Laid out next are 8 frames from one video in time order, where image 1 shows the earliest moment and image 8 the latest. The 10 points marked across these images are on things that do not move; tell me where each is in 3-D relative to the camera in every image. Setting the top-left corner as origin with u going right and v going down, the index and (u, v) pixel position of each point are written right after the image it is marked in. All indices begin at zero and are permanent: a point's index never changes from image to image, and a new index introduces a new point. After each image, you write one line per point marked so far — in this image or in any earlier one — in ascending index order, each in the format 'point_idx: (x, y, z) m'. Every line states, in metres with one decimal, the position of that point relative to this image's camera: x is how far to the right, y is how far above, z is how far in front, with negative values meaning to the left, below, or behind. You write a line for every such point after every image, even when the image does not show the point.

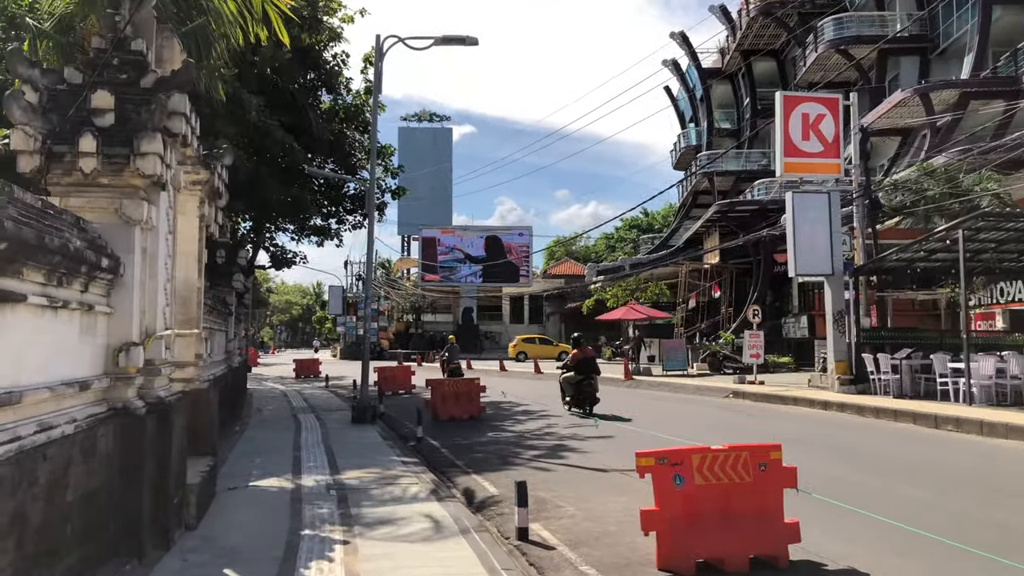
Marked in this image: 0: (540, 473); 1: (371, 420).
0: (+0.3, -2.1, +9.2) m
1: (-2.3, -2.2, +13.4) m
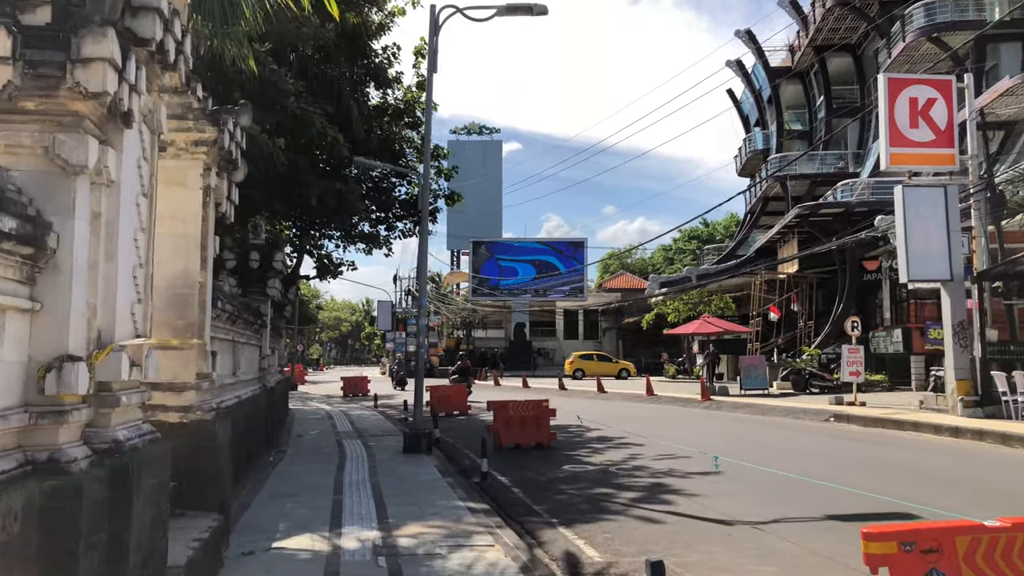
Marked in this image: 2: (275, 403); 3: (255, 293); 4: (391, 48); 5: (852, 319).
0: (+1.2, -2.1, +7.1) m
1: (-1.2, -2.3, +11.5) m
2: (-3.7, -1.8, +13.1) m
3: (-3.8, -0.1, +12.1) m
4: (-2.7, +5.4, +18.5) m
5: (+7.7, -0.7, +18.6) m
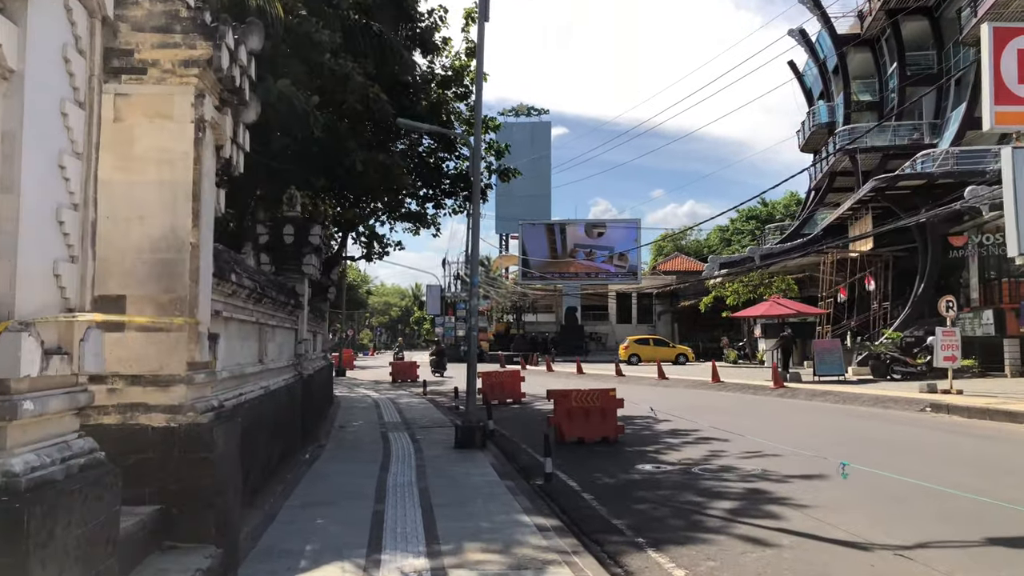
0: (+1.7, -1.8, +5.8) m
1: (-0.4, -2.0, +10.3) m
2: (-2.9, -1.5, +11.9) m
3: (-2.9, +0.2, +10.9) m
4: (-1.6, +5.8, +17.2) m
5: (+8.8, -0.2, +16.8) m
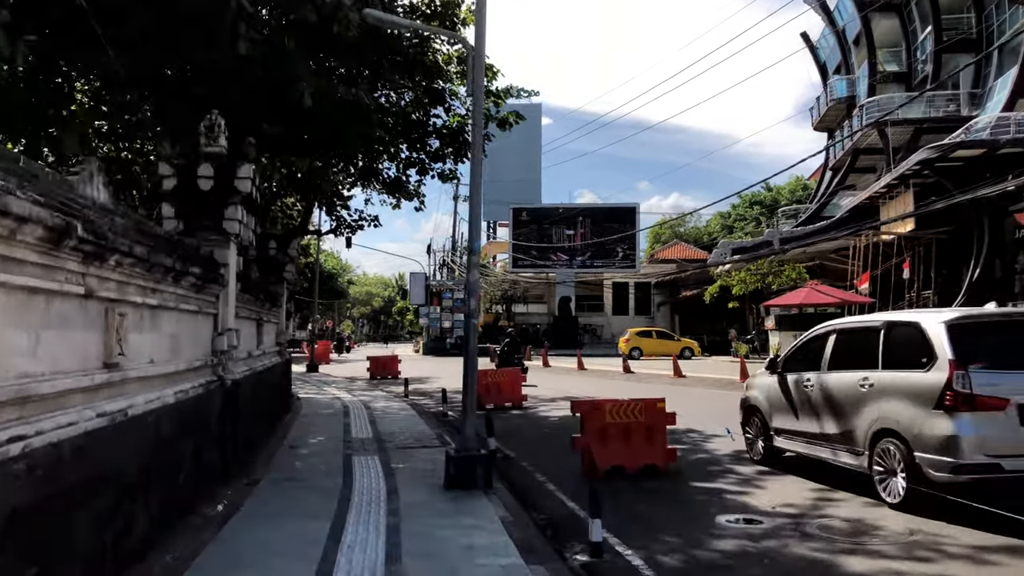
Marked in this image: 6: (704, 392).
0: (+1.9, -1.6, +2.6) m
1: (-0.3, -1.7, +7.1) m
2: (-2.7, -1.2, +8.7) m
3: (-2.8, +0.5, +7.7) m
4: (-1.5, +6.1, +13.9) m
5: (+8.9, +0.1, +13.8) m
6: (+4.3, -2.3, +18.4) m
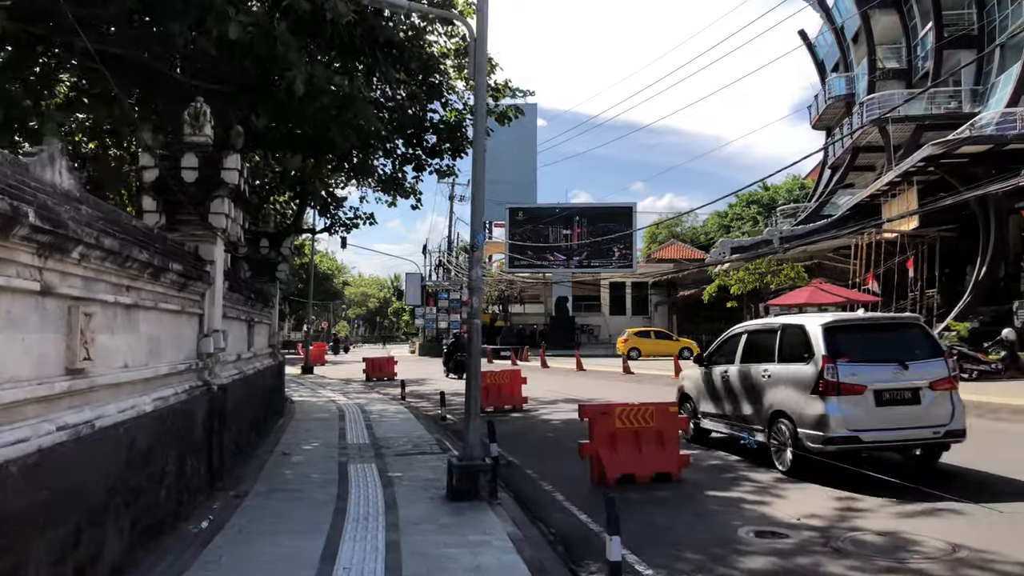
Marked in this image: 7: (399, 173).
0: (+2.0, -1.6, +2.2) m
1: (-0.2, -1.7, +6.6) m
2: (-2.7, -1.2, +8.2) m
3: (-2.7, +0.5, +7.2) m
4: (-1.5, +6.2, +13.4) m
5: (+8.9, +0.1, +13.4) m
6: (+4.2, -2.3, +17.9) m
7: (-2.3, +2.3, +16.4) m
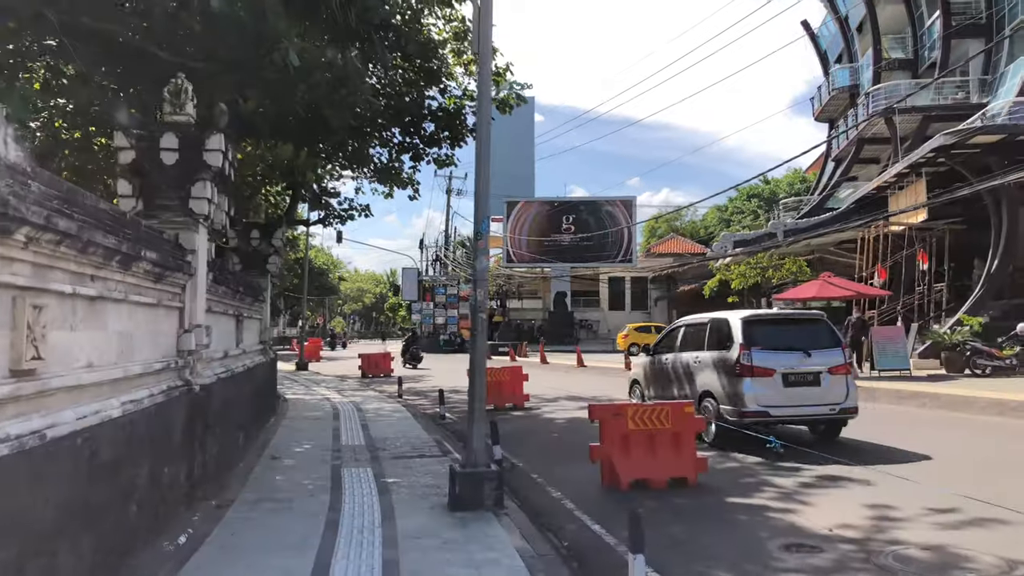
0: (+2.1, -1.5, +1.7) m
1: (-0.2, -1.6, +6.1) m
2: (-2.6, -1.1, +7.7) m
3: (-2.7, +0.6, +6.7) m
4: (-1.5, +6.3, +12.9) m
5: (+8.9, +0.2, +12.9) m
6: (+4.2, -2.1, +17.4) m
7: (-2.2, +2.4, +15.8) m
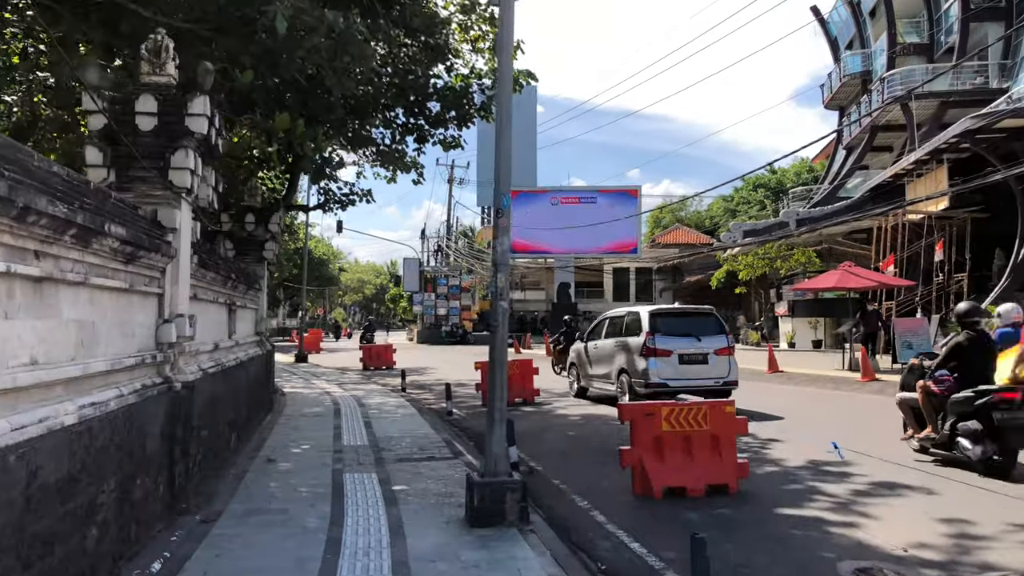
0: (+2.3, -1.5, +0.9) m
1: (0.0, -1.5, +5.4) m
2: (-2.5, -1.0, +6.9) m
3: (-2.5, +0.7, +5.9) m
4: (-1.3, +6.4, +12.0) m
5: (+9.1, +0.4, +12.1) m
6: (+4.4, -1.9, +16.7) m
7: (-2.1, +2.6, +15.0) m
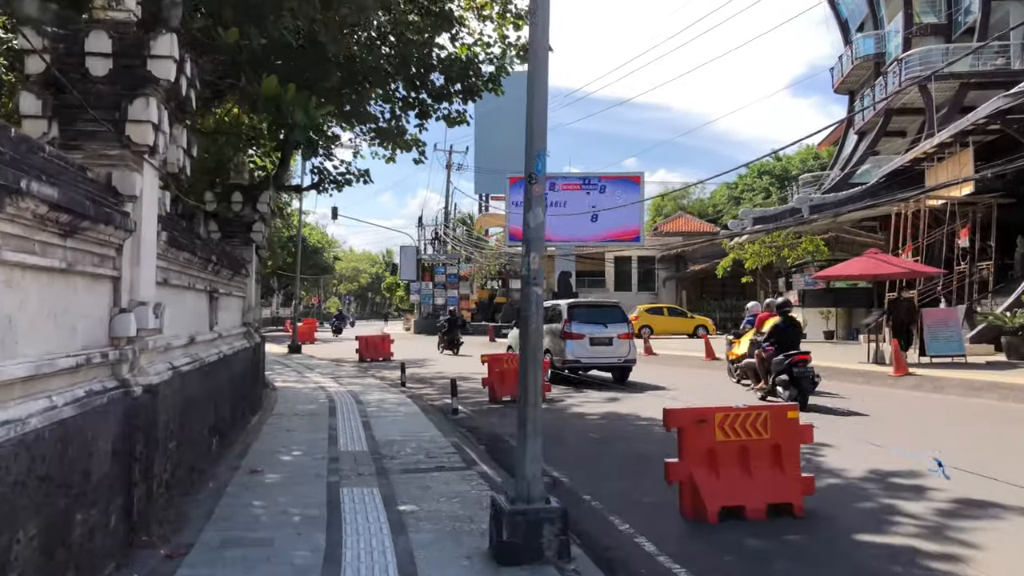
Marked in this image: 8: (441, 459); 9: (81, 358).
0: (+2.5, -1.4, -0.1) m
1: (+0.2, -1.4, +4.4) m
2: (-2.3, -0.9, +5.9) m
3: (-2.3, +0.8, +4.8) m
4: (-1.1, +6.6, +10.9) m
5: (+9.3, +0.5, +11.1) m
6: (+4.6, -1.7, +15.7) m
7: (-1.9, +2.8, +14.0) m
8: (-0.6, -1.5, +7.4) m
9: (-2.0, -0.3, +3.9) m
